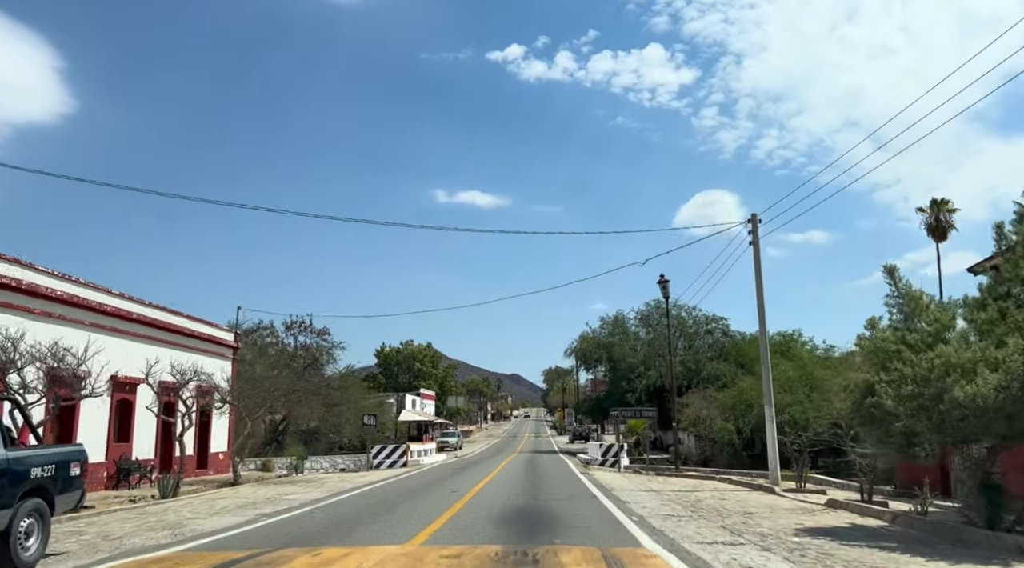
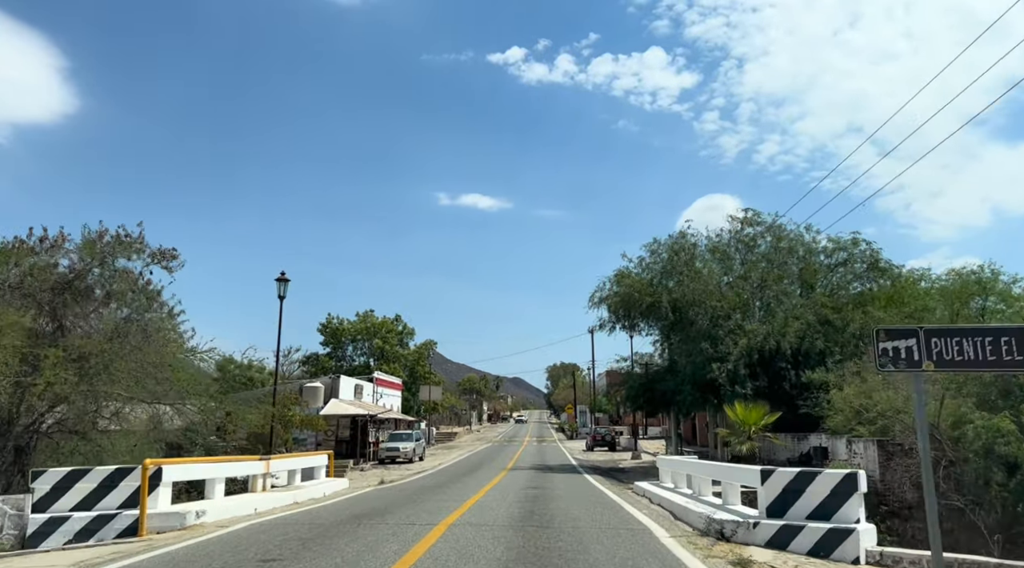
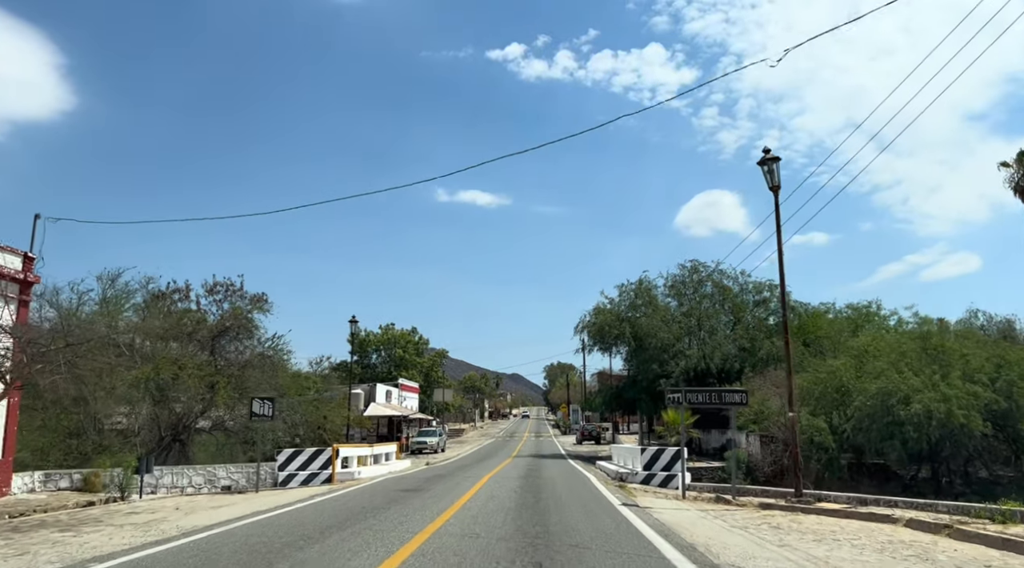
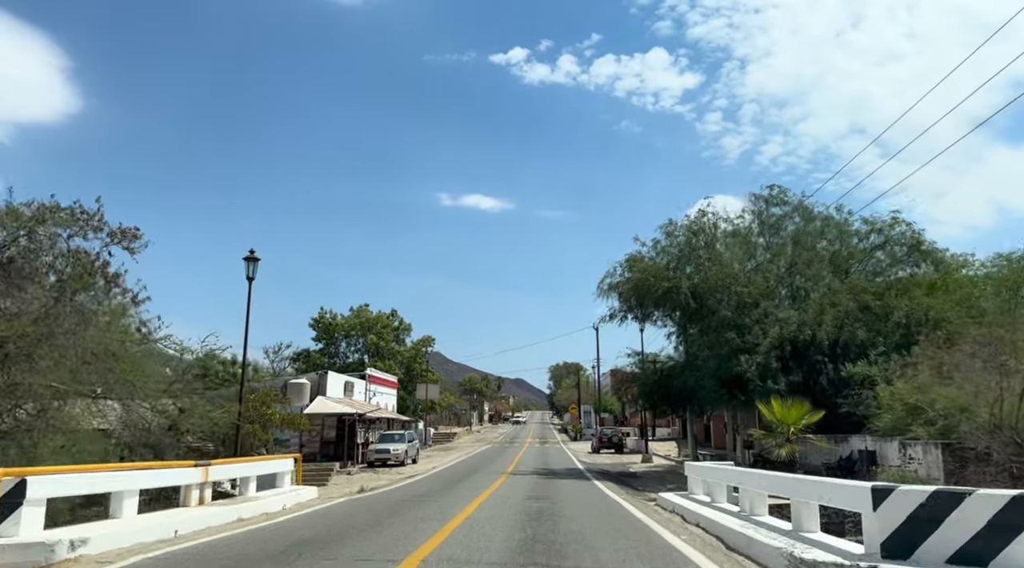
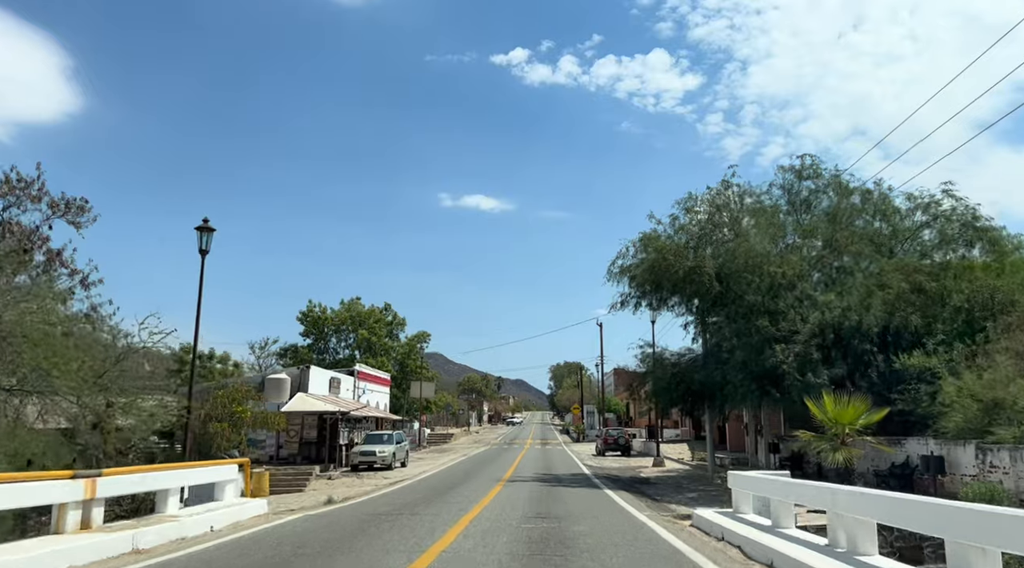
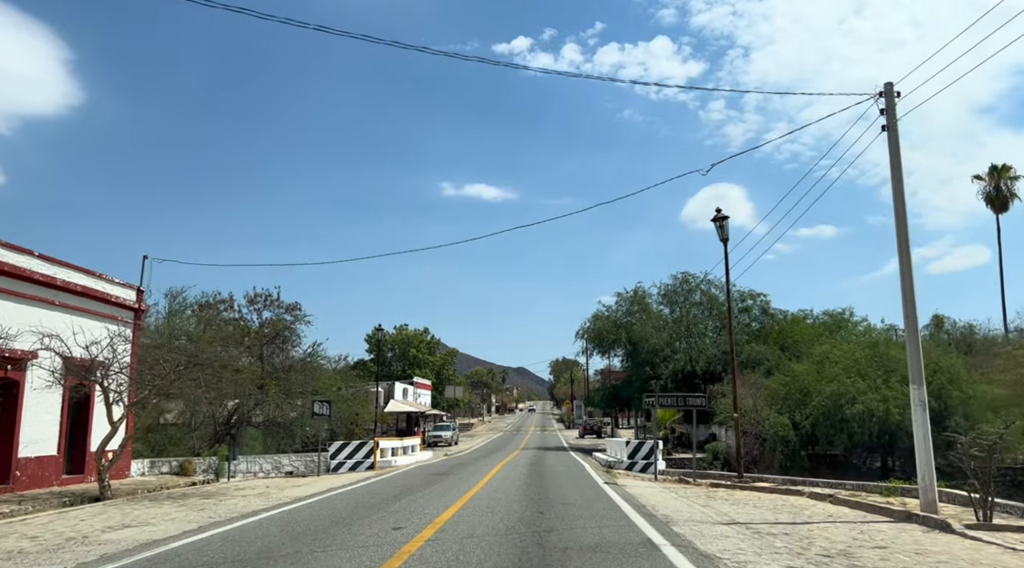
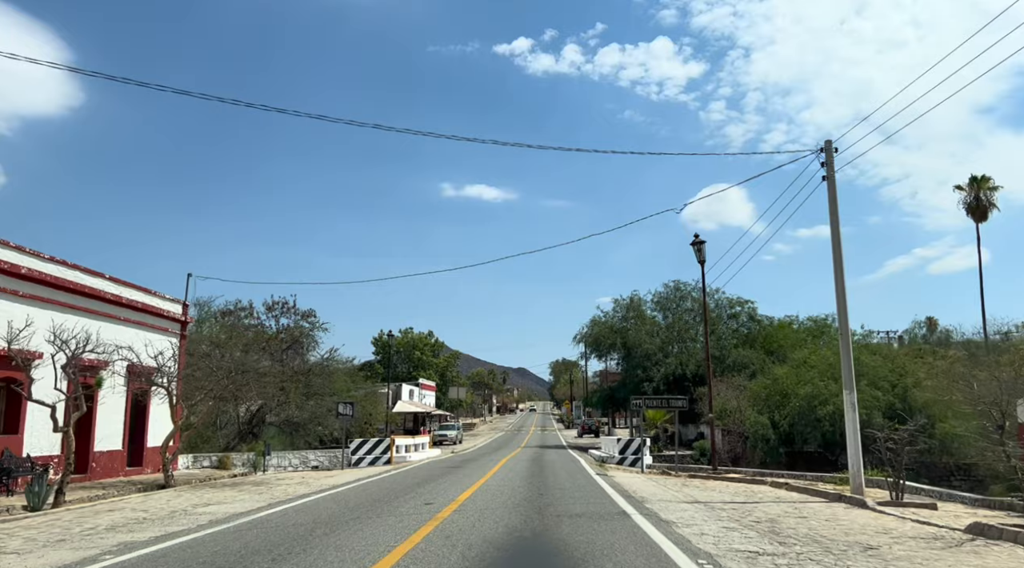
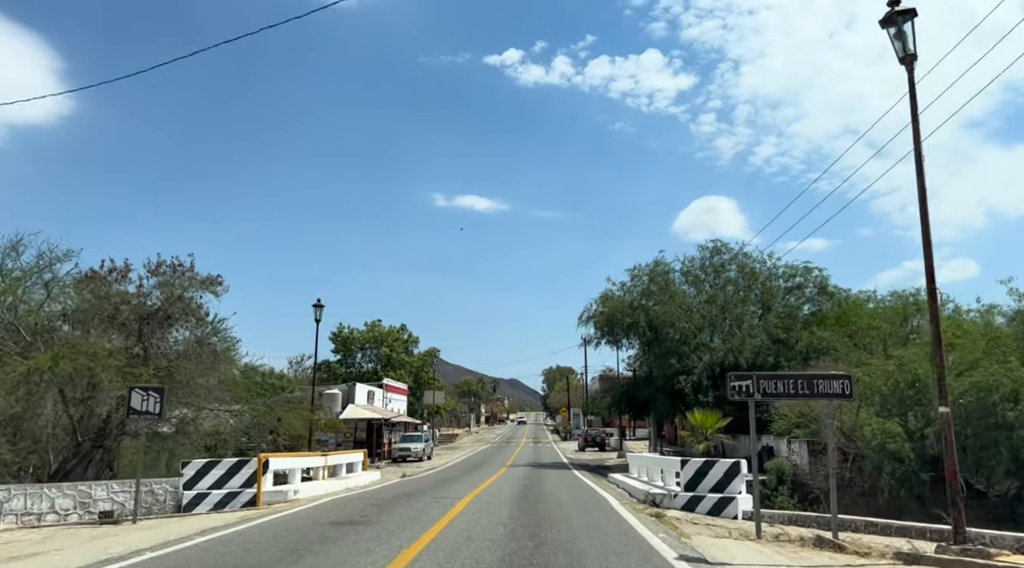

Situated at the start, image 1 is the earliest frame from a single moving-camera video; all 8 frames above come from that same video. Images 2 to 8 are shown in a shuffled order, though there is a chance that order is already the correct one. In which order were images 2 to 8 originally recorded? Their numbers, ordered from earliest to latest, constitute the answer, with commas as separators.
7, 6, 3, 8, 2, 4, 5
